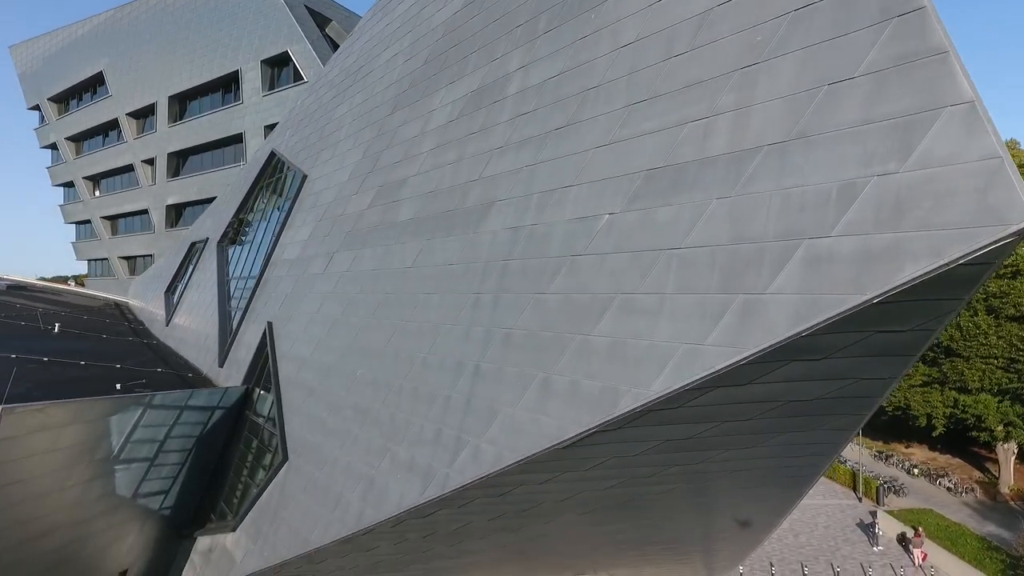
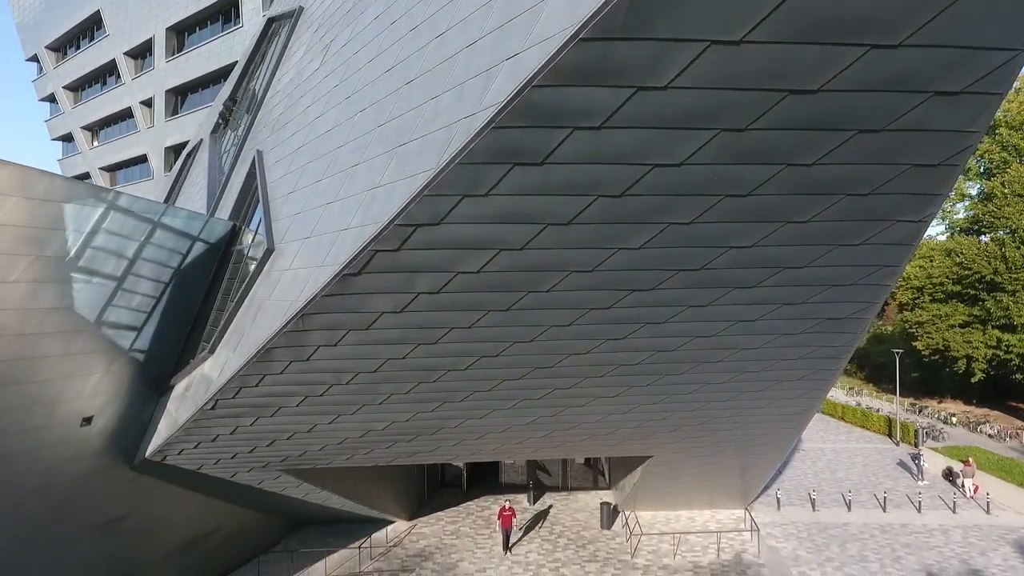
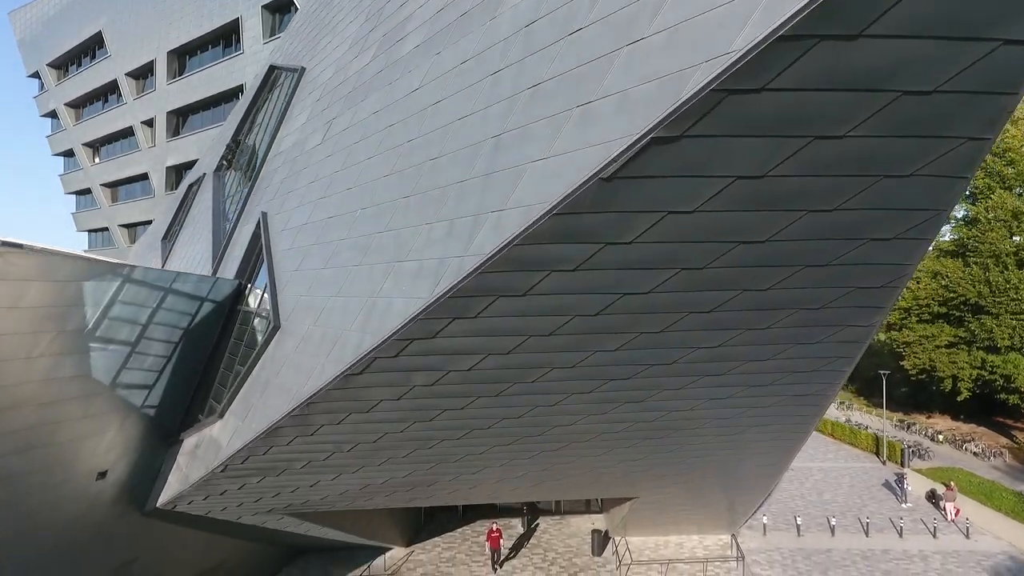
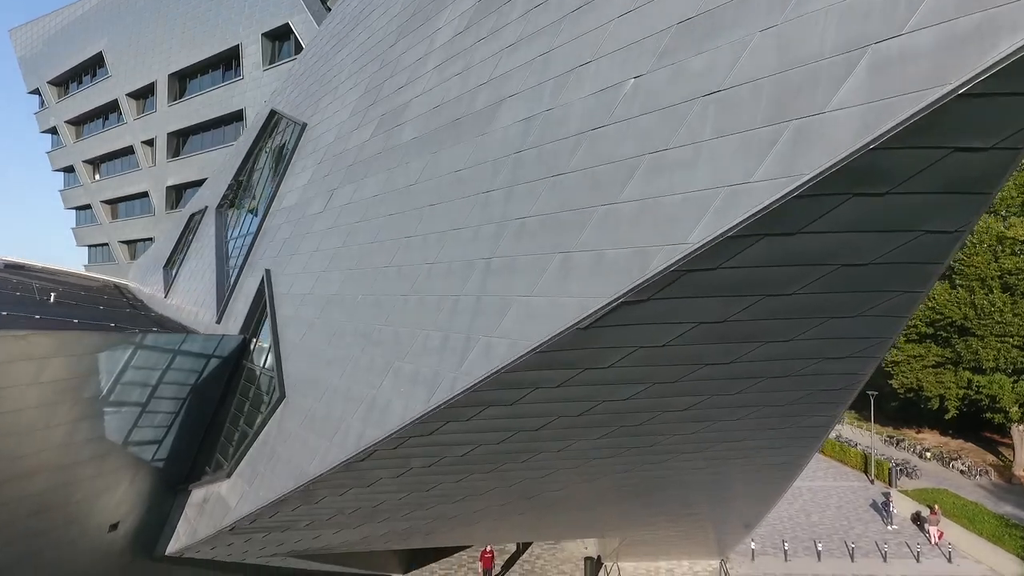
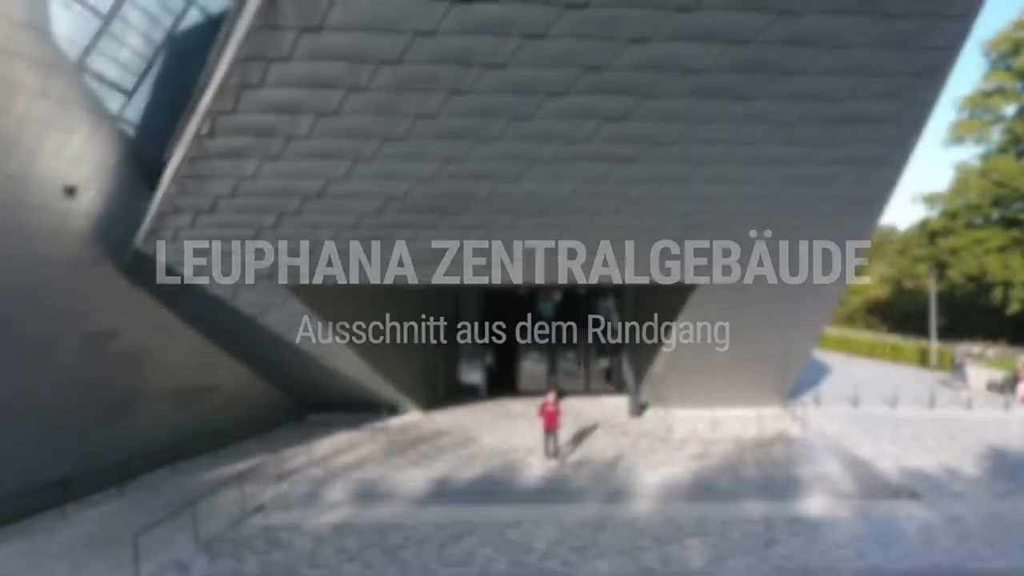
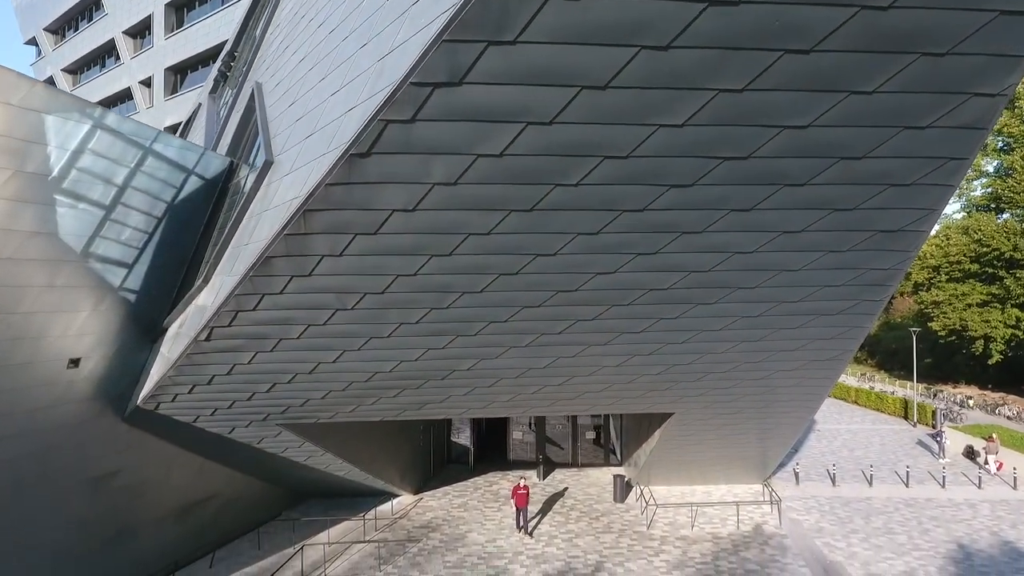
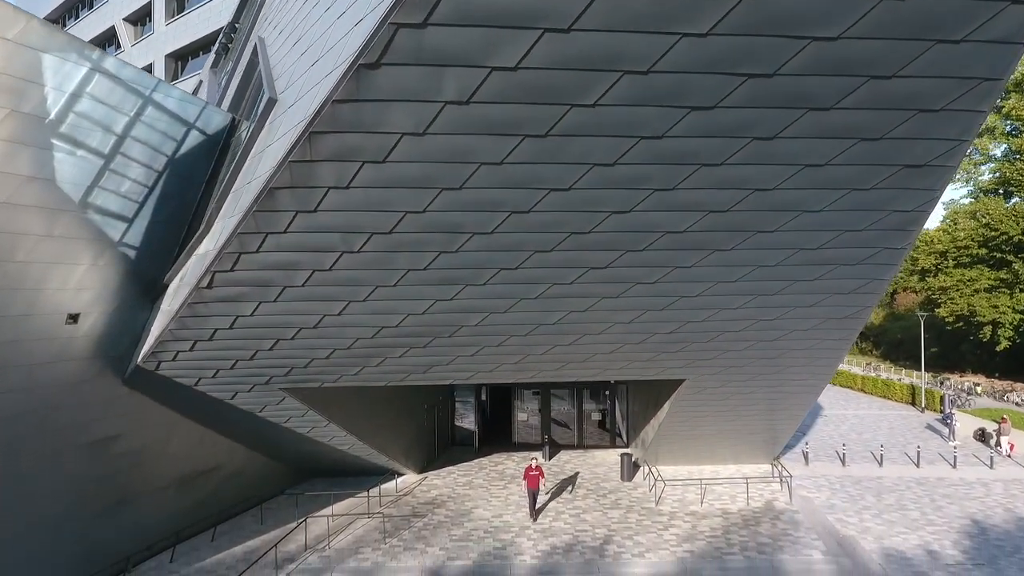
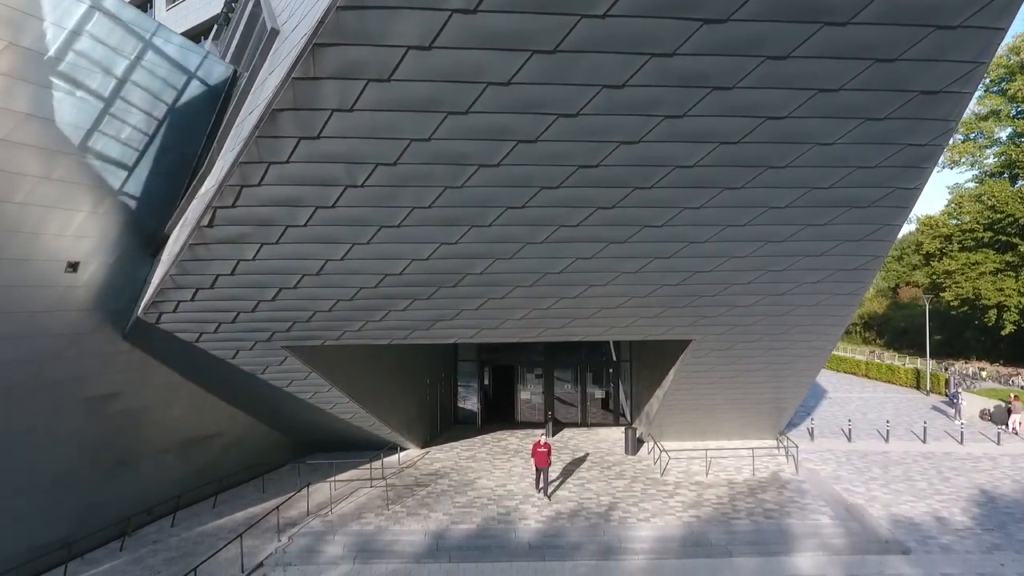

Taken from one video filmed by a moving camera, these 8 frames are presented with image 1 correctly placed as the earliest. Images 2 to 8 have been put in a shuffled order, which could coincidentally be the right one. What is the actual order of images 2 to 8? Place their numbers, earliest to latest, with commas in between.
4, 3, 2, 6, 7, 8, 5
